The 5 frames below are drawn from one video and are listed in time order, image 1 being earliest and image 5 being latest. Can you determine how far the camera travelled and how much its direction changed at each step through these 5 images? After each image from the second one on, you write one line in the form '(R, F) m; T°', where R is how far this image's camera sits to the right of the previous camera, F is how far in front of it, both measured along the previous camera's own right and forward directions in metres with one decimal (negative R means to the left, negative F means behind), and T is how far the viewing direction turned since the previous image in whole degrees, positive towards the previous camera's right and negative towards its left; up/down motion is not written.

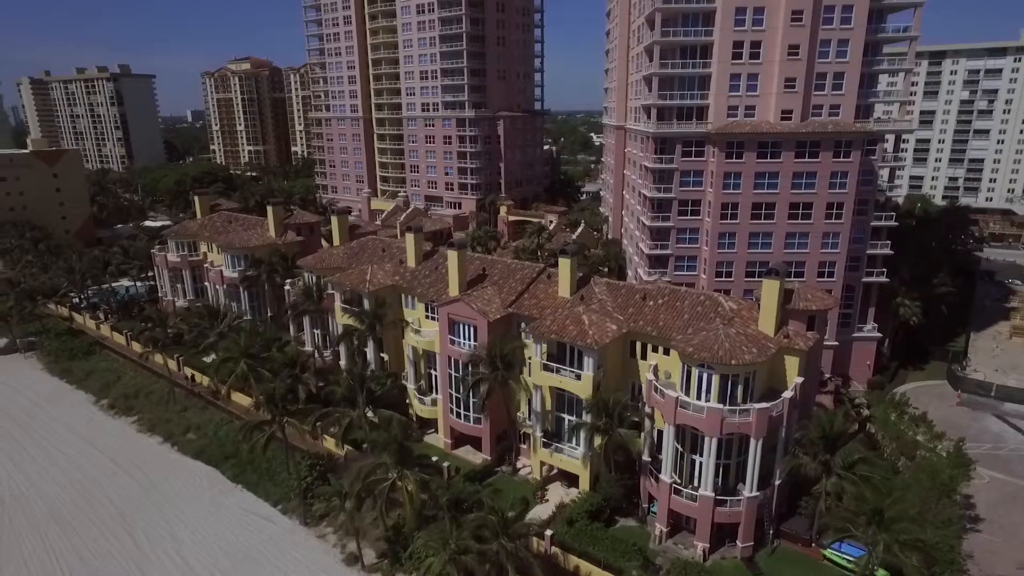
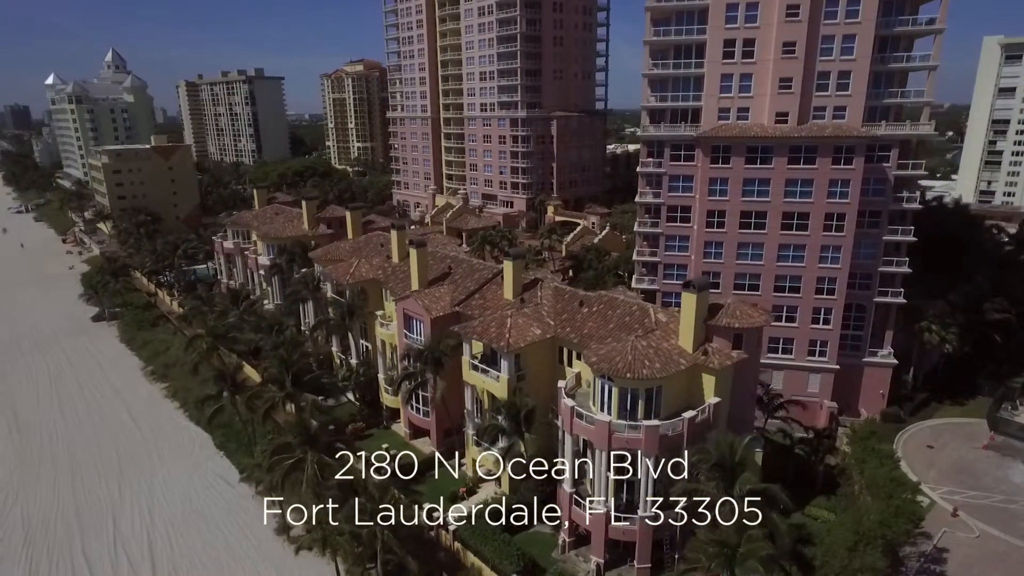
(+11.2, +0.5) m; -11°
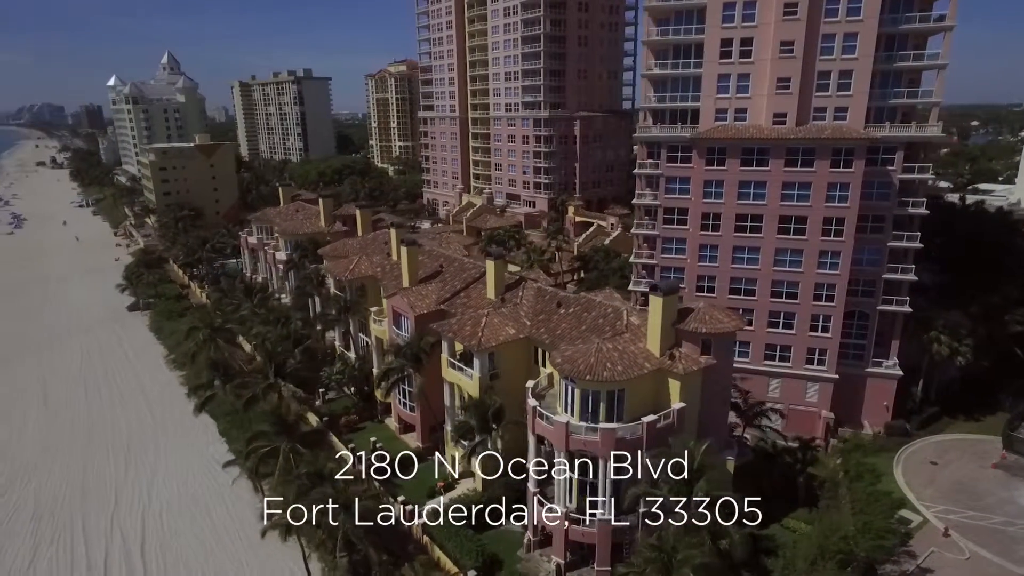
(+4.2, -0.2) m; -4°
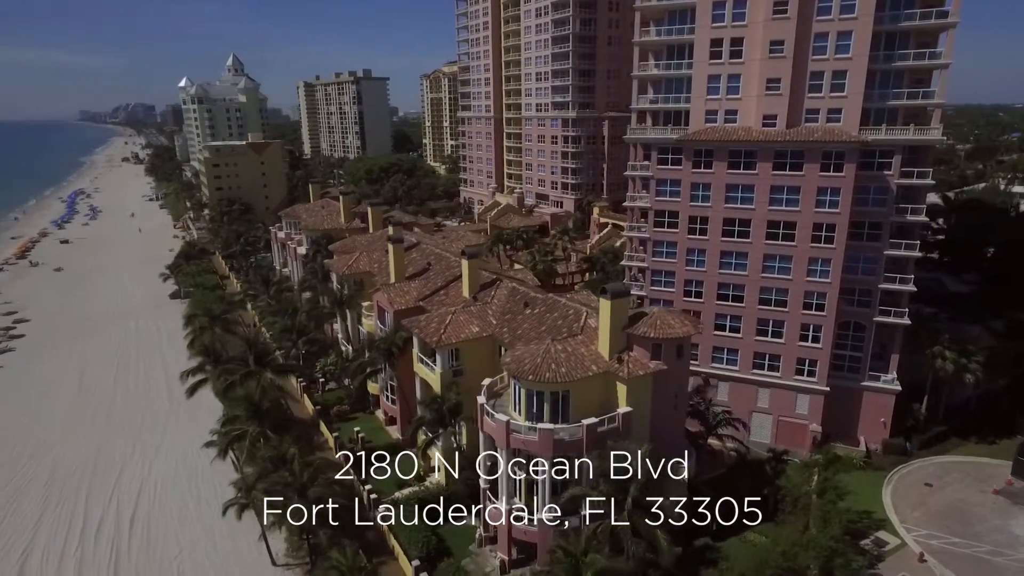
(+5.7, -0.2) m; -6°
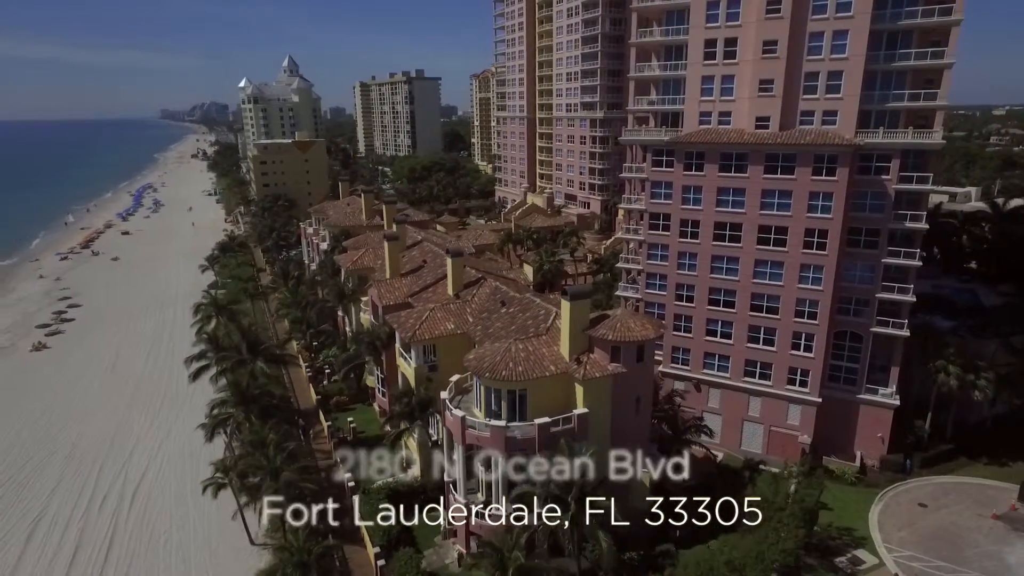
(+4.9, -0.3) m; -5°
